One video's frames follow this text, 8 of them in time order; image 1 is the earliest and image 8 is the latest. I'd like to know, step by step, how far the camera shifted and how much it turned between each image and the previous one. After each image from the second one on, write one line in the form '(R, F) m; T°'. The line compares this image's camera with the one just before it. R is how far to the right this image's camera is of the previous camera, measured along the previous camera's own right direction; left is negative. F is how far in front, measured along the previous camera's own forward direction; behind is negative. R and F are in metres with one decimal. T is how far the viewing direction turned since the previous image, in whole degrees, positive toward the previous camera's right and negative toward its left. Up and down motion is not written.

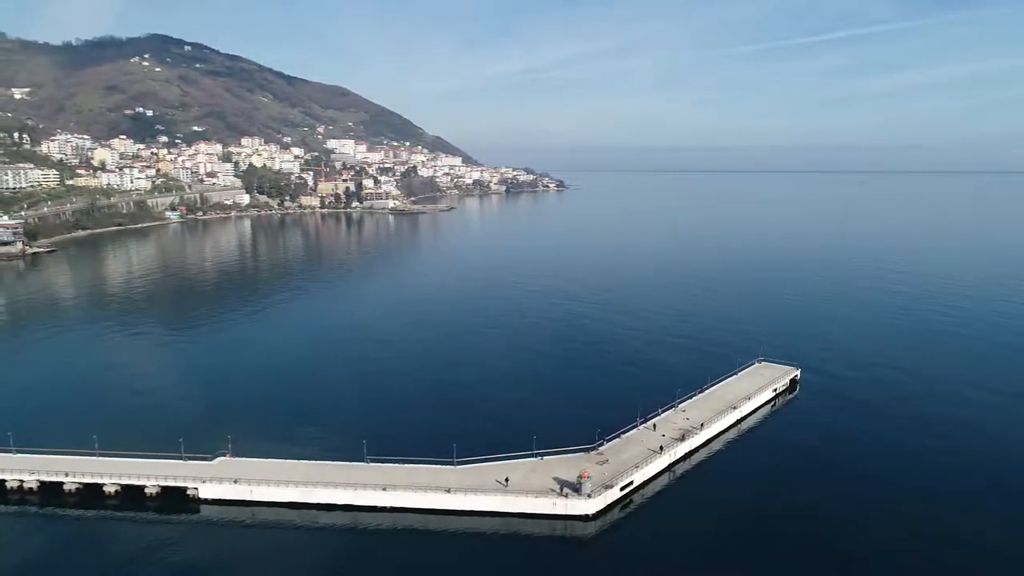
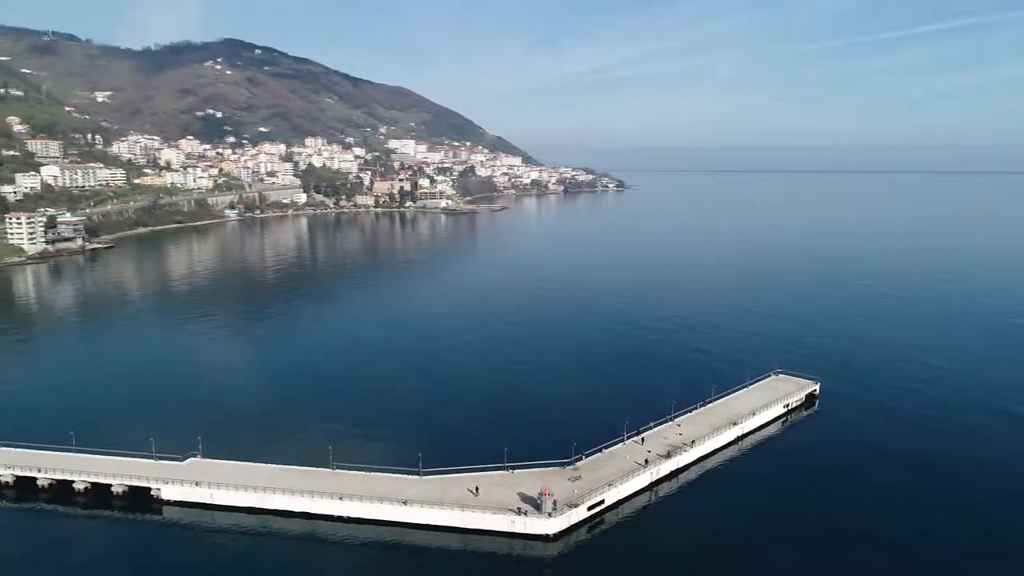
(+1.6, +0.6) m; -5°
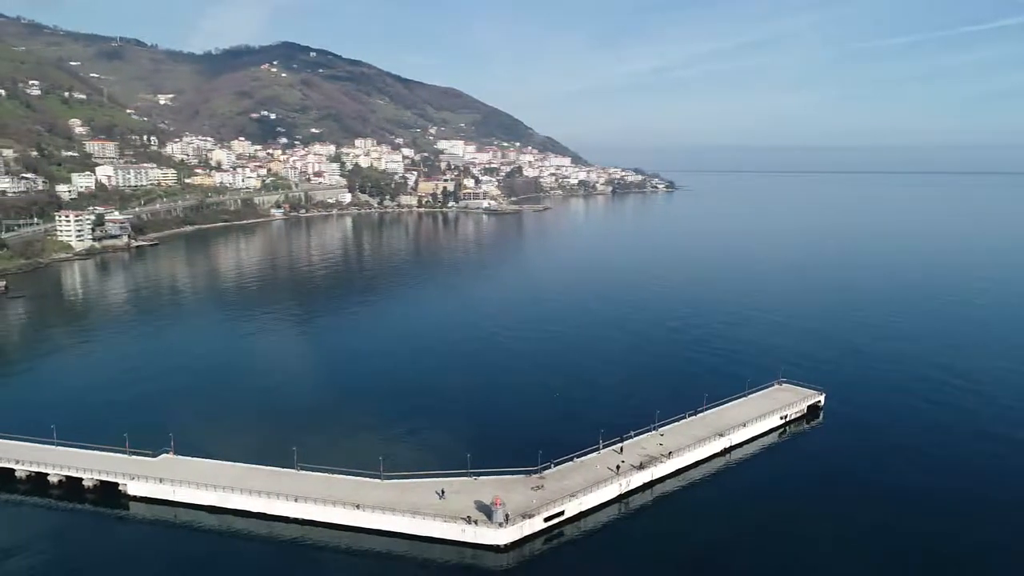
(+1.4, +0.3) m; -4°
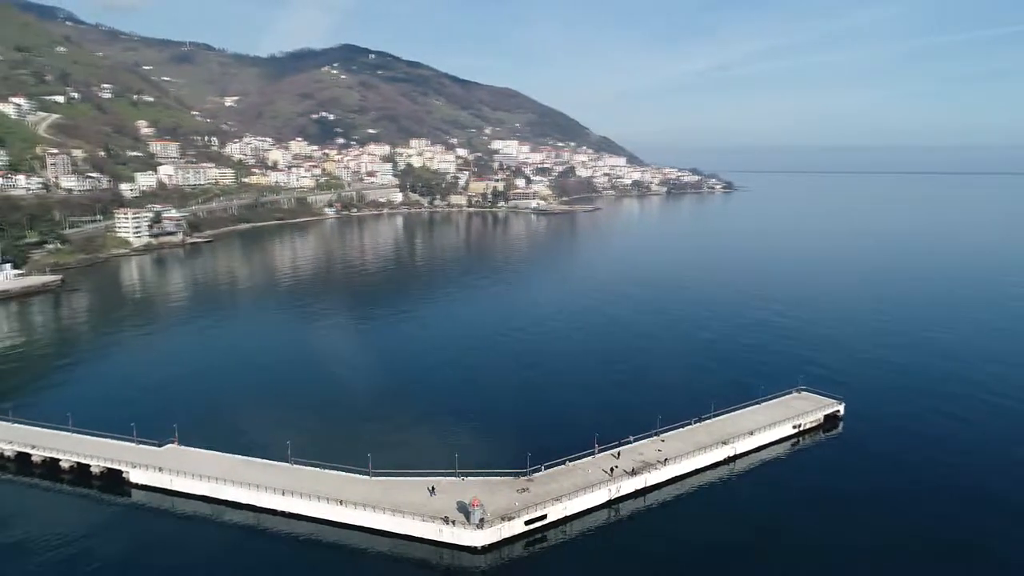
(+1.1, +0.1) m; -5°
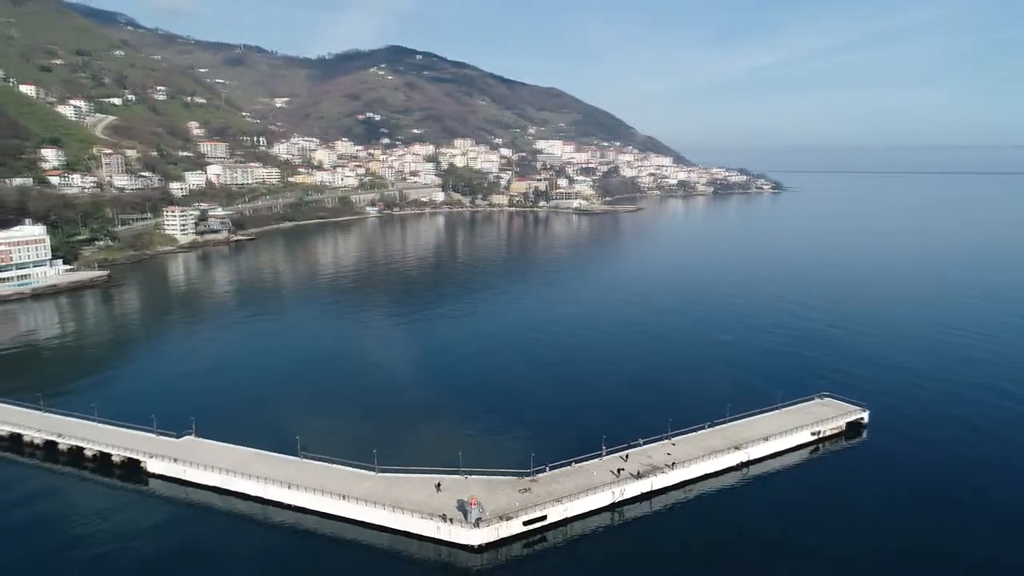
(+0.7, 0.0) m; -4°
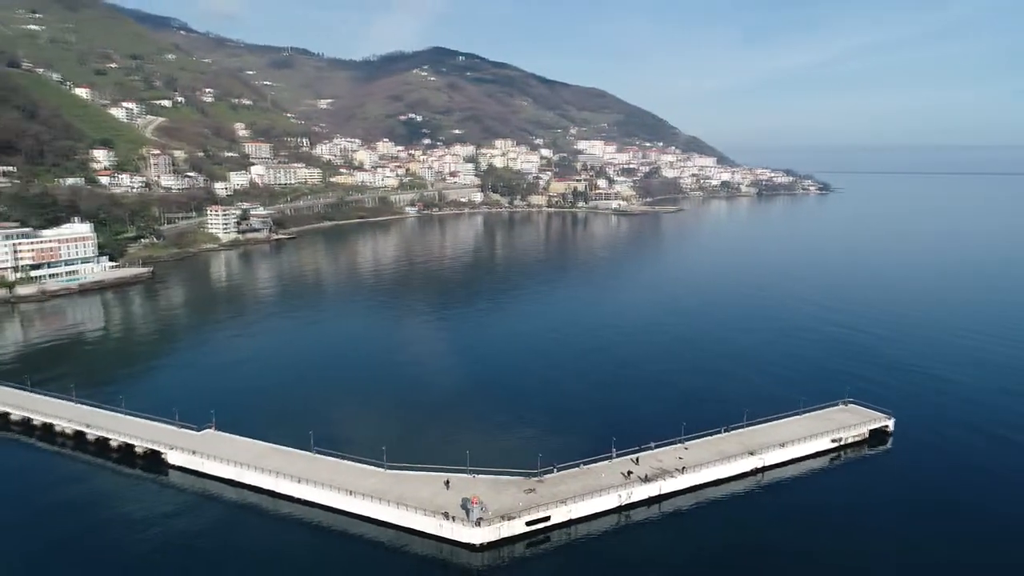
(+0.6, 0.0) m; -3°
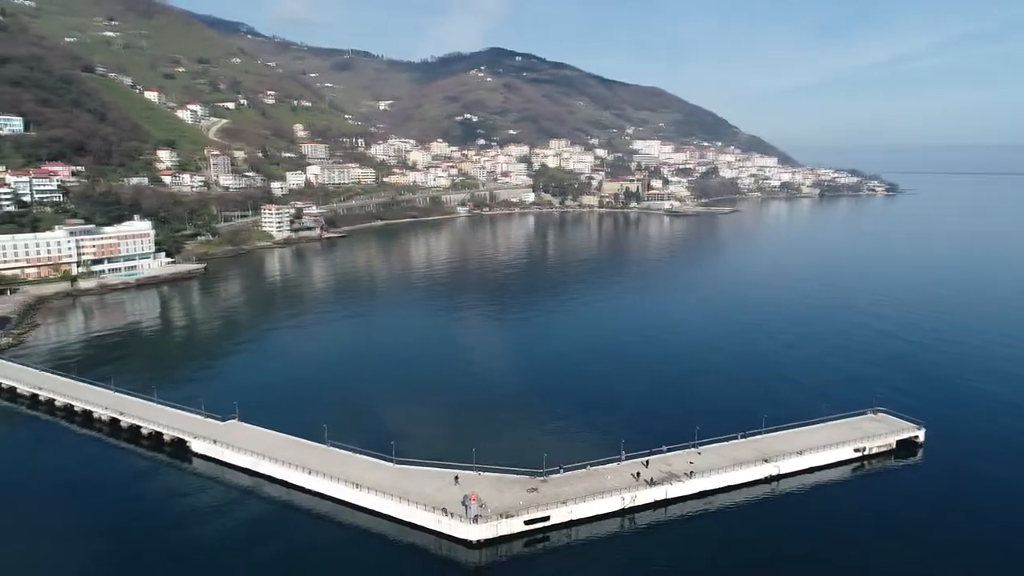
(+0.8, 0.0) m; -5°
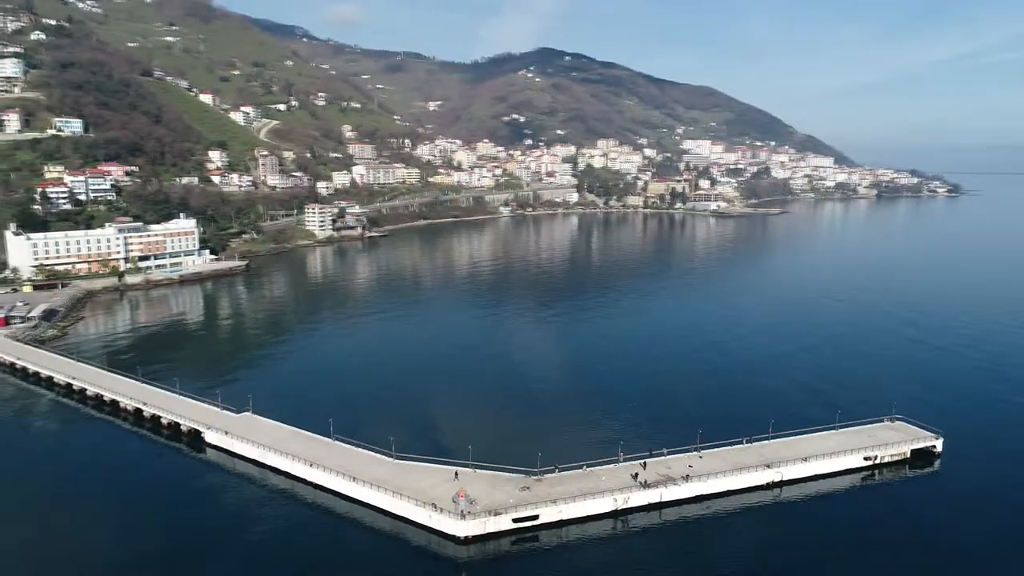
(+0.9, -0.1) m; -4°
